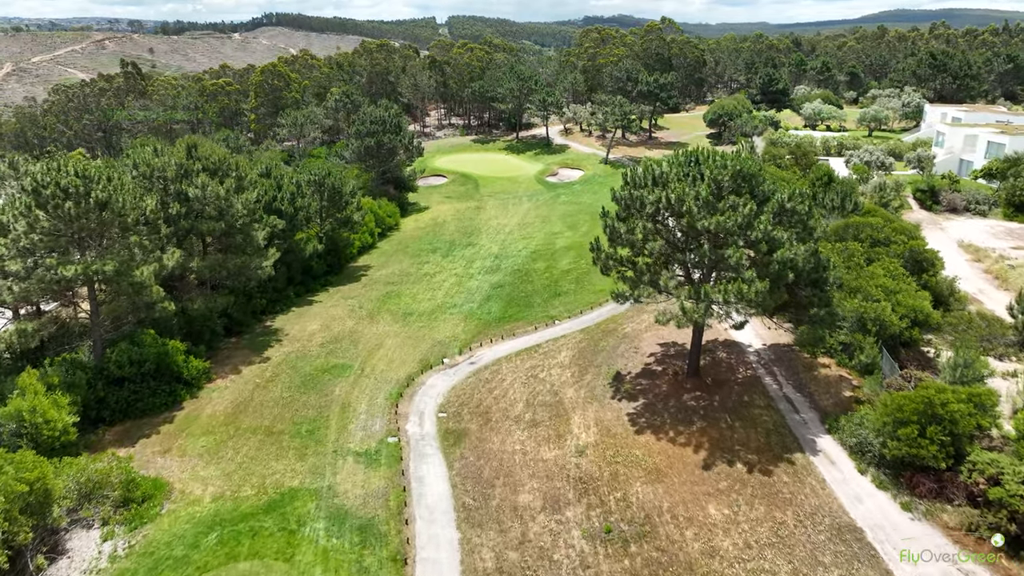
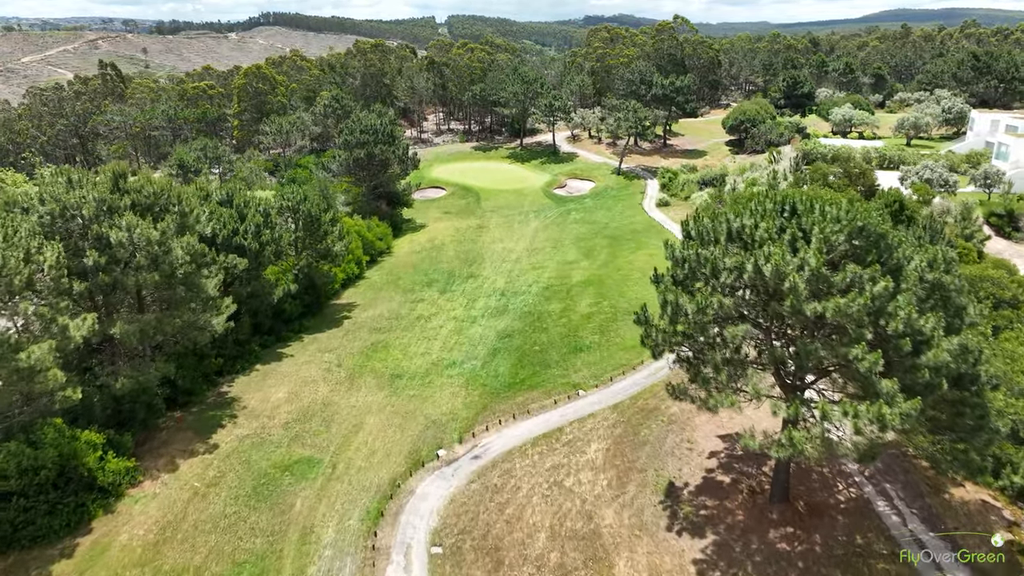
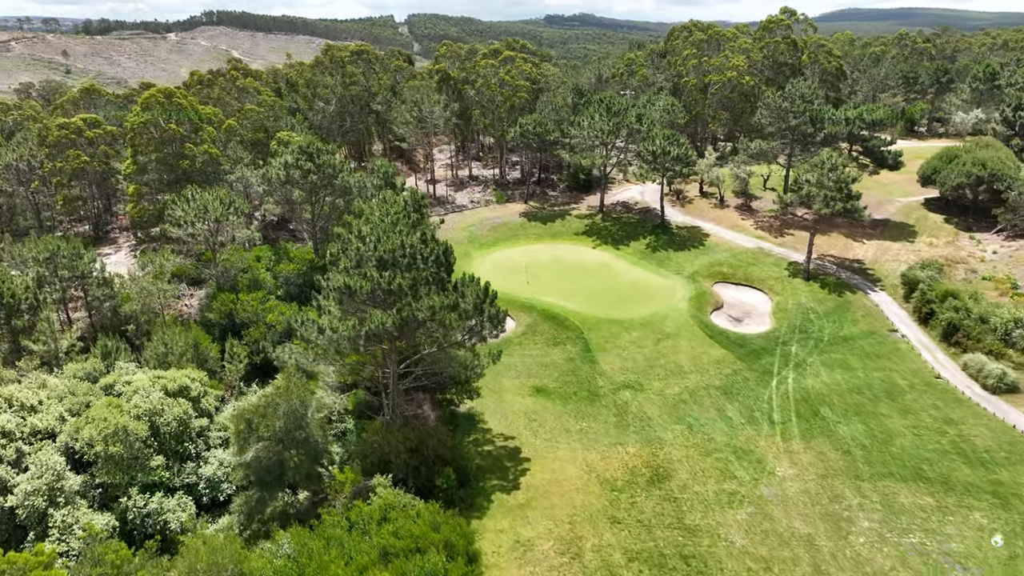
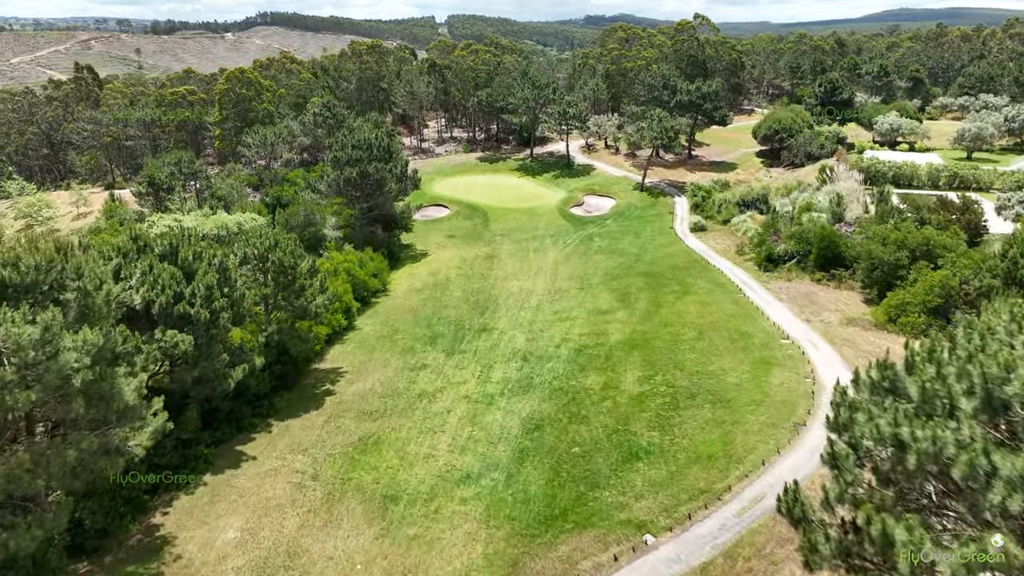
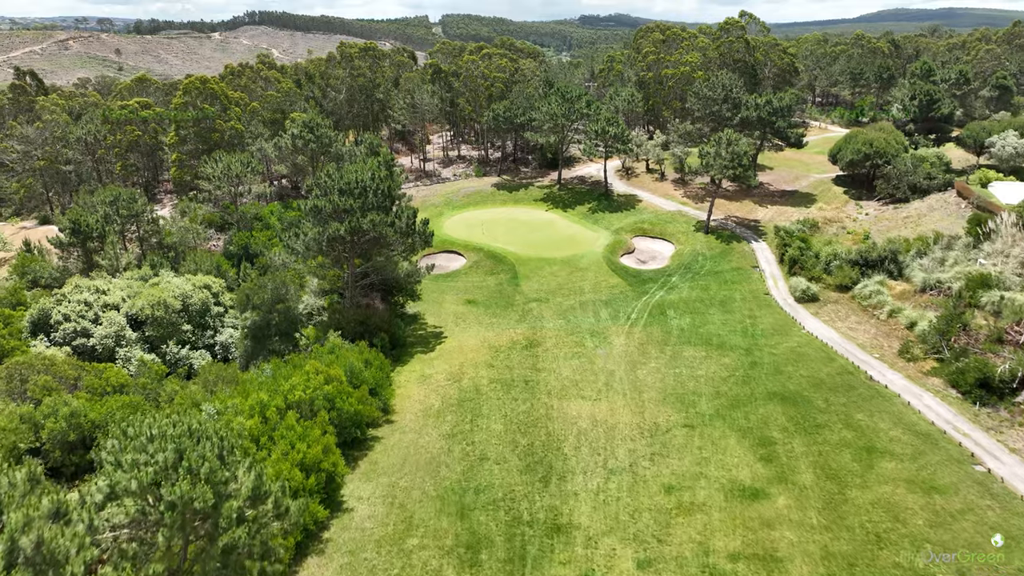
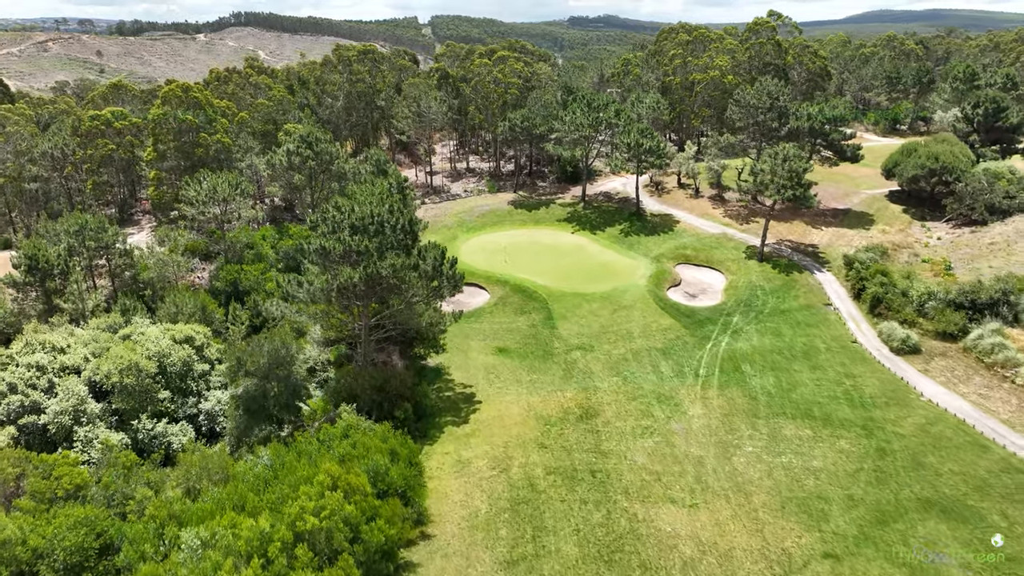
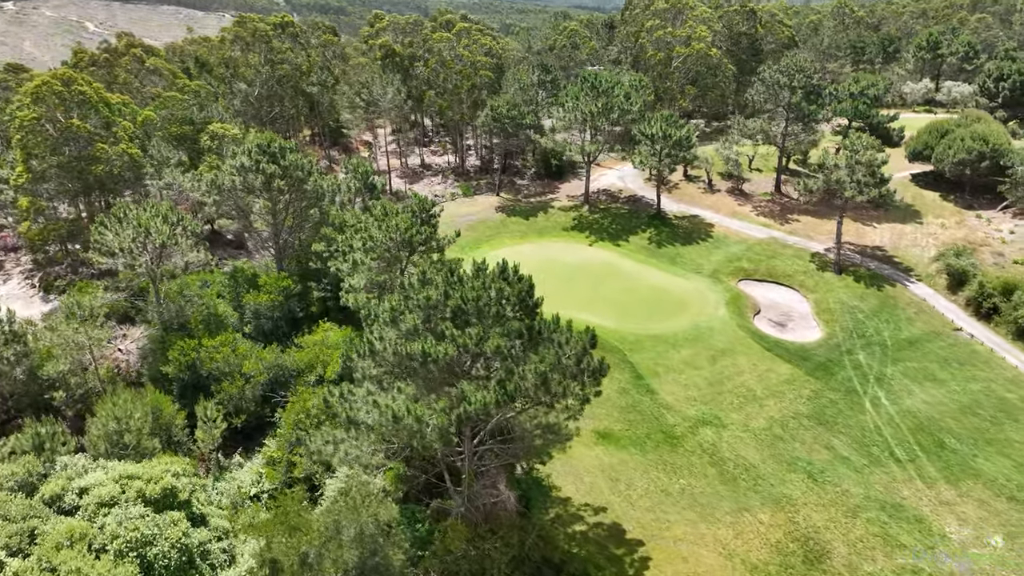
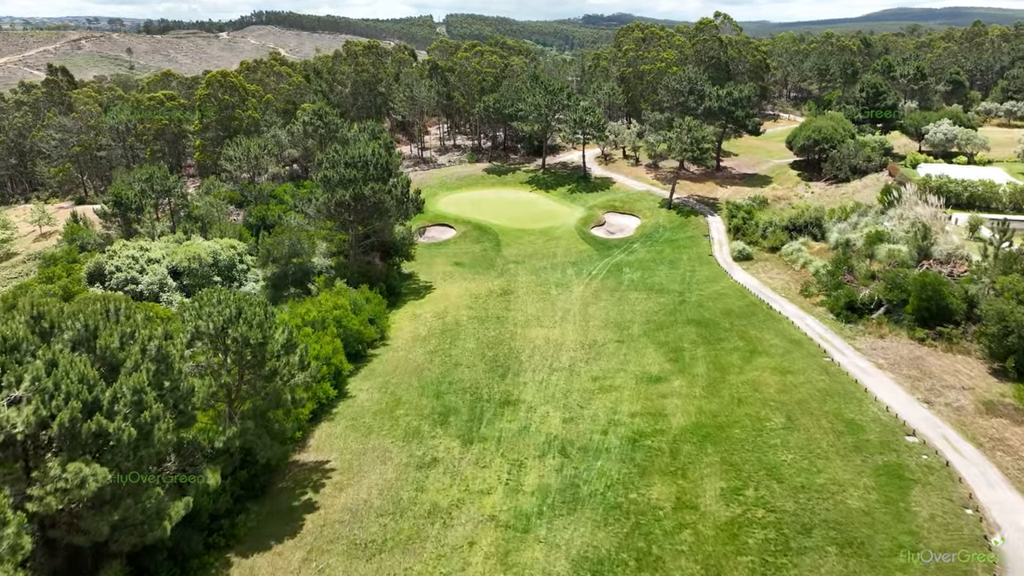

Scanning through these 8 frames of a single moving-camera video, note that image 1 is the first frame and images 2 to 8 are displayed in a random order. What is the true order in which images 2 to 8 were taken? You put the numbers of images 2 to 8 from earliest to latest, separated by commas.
2, 4, 8, 5, 6, 3, 7
